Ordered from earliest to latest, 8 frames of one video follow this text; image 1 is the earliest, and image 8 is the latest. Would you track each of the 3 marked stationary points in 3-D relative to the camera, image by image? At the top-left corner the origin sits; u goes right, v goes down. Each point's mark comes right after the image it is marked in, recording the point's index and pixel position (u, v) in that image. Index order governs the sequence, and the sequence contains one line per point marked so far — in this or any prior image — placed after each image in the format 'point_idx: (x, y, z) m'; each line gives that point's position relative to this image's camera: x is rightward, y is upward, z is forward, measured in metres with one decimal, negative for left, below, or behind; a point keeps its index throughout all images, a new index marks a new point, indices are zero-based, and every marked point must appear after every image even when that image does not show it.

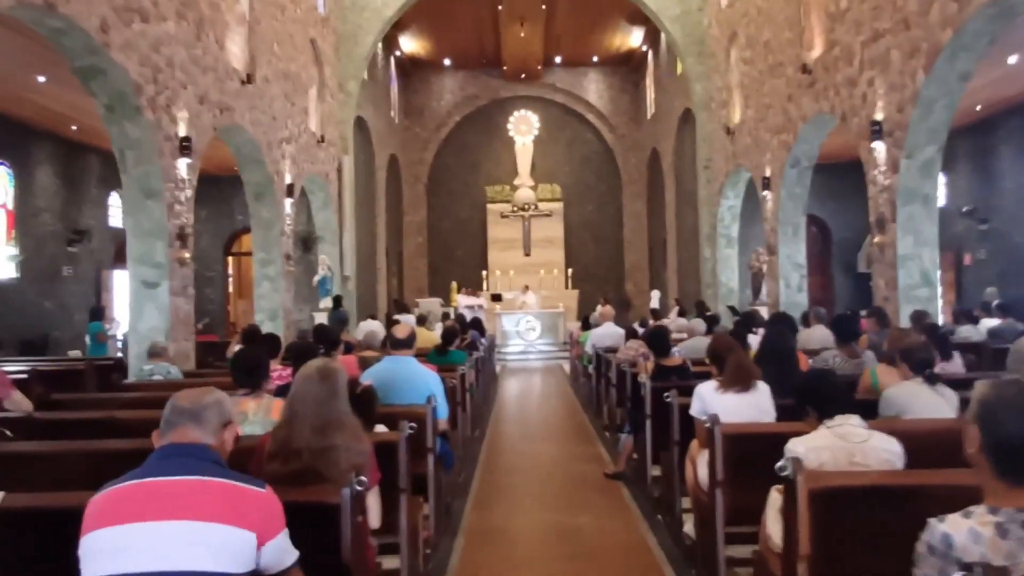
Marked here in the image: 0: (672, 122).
0: (+4.1, +4.3, +19.5) m
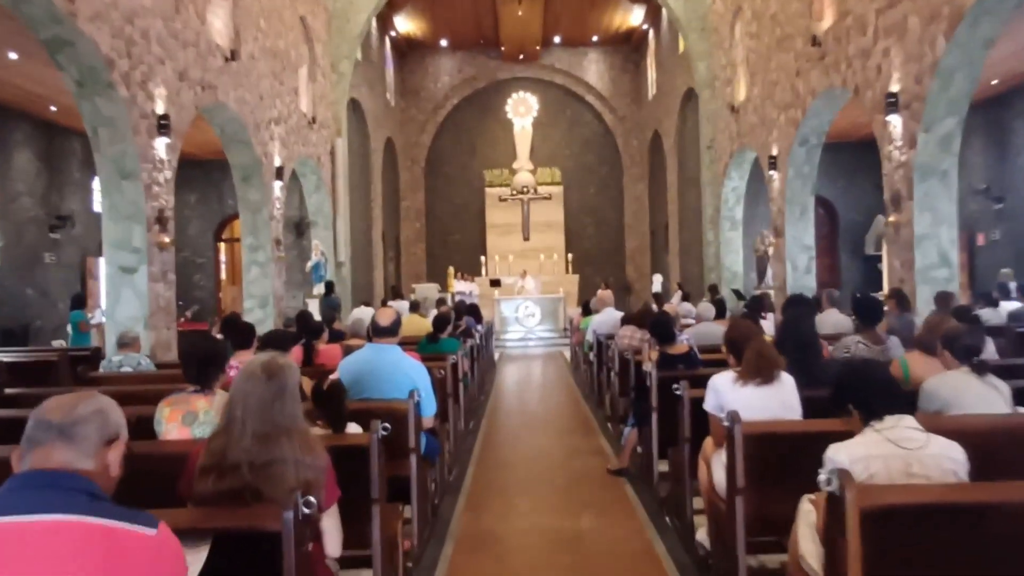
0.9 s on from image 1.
0: (+4.1, +4.7, +19.0) m
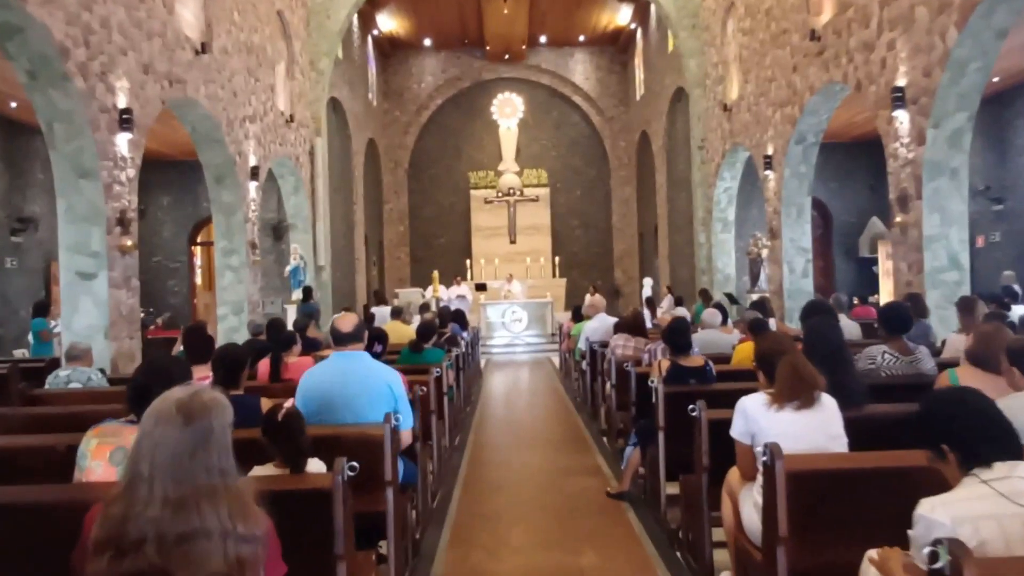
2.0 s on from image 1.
0: (+3.7, +4.6, +18.6) m
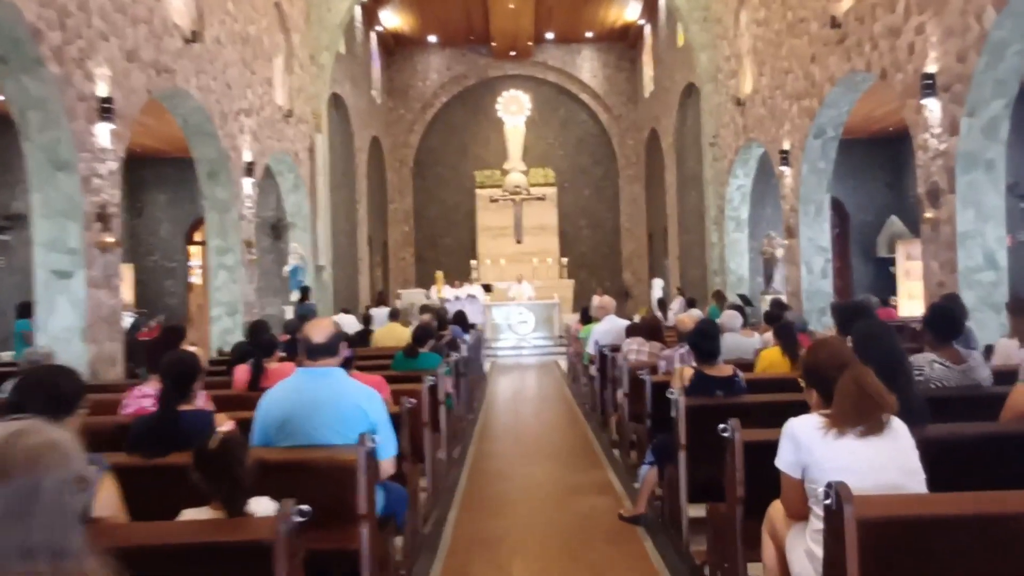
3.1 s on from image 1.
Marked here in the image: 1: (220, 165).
0: (+3.9, +4.5, +18.1) m
1: (-4.3, +1.8, +11.0) m
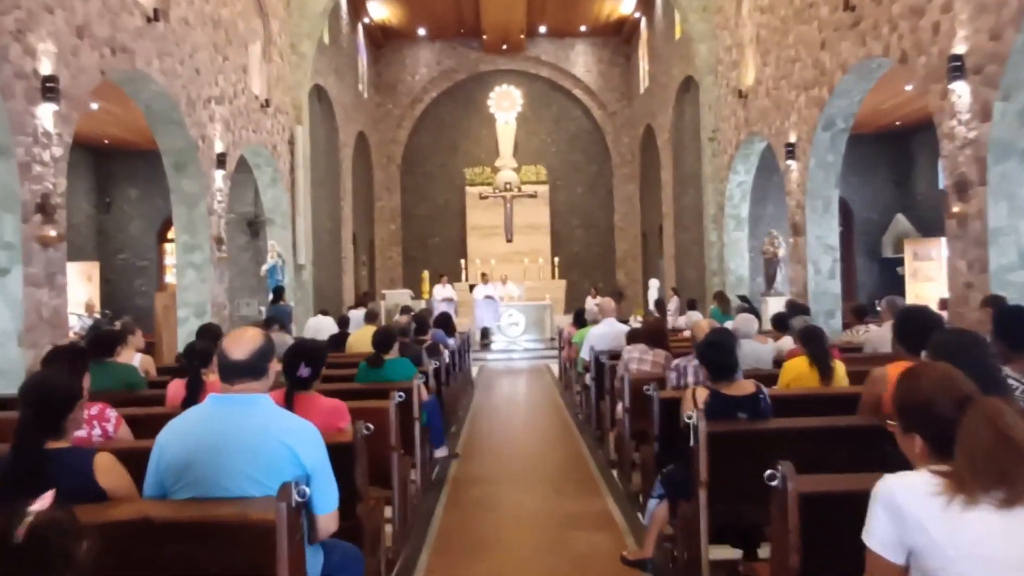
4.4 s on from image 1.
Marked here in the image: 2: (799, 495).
0: (+3.7, +4.5, +17.4) m
1: (-4.4, +1.8, +10.3) m
2: (+0.8, -0.6, +2.1) m
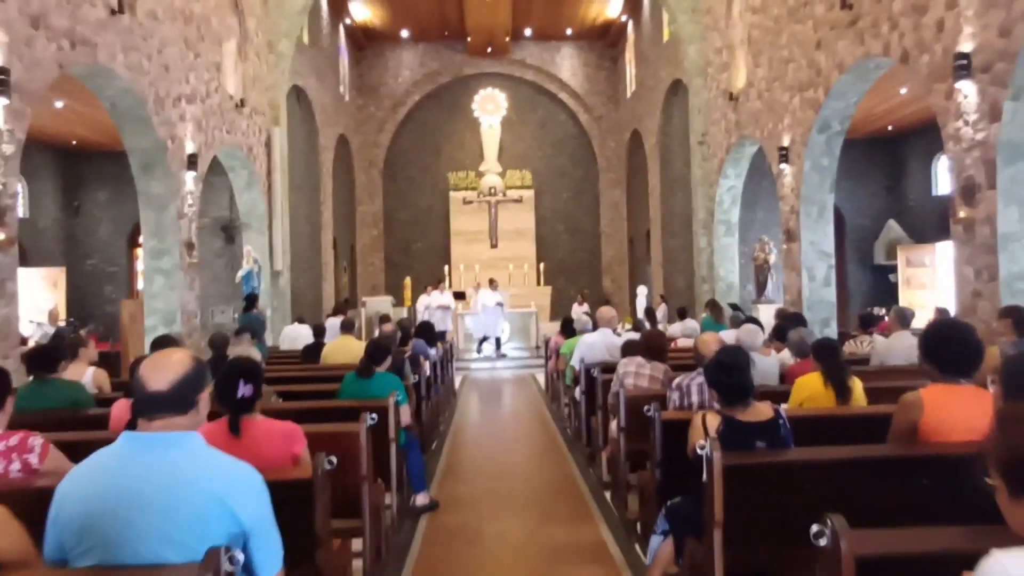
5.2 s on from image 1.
0: (+3.3, +4.4, +17.1) m
1: (-4.6, +1.7, +9.8) m
2: (+0.8, -0.6, +1.7) m
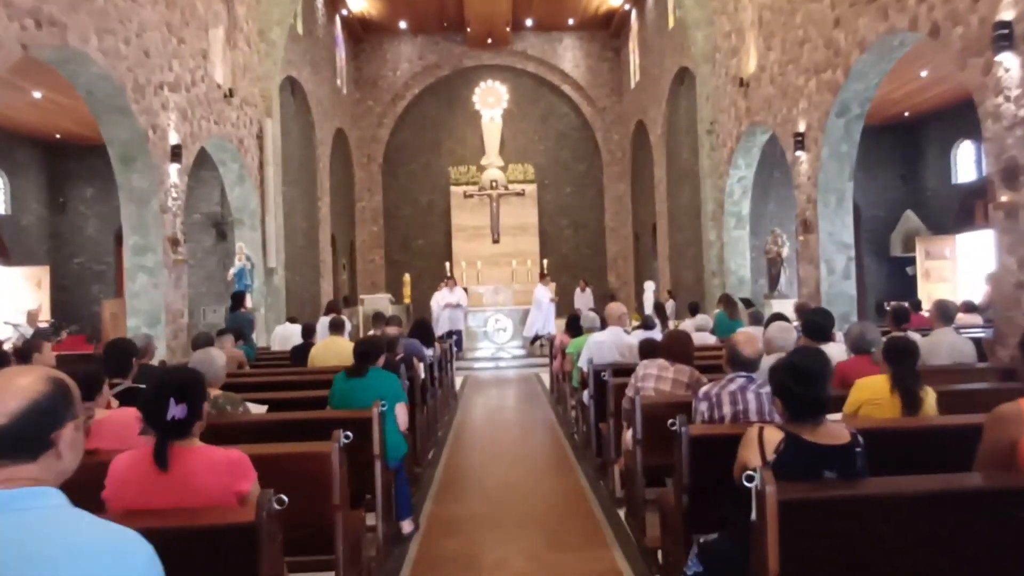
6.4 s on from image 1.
0: (+3.4, +4.5, +16.6) m
1: (-4.6, +1.7, +9.2) m
2: (+0.8, -0.6, +1.2) m
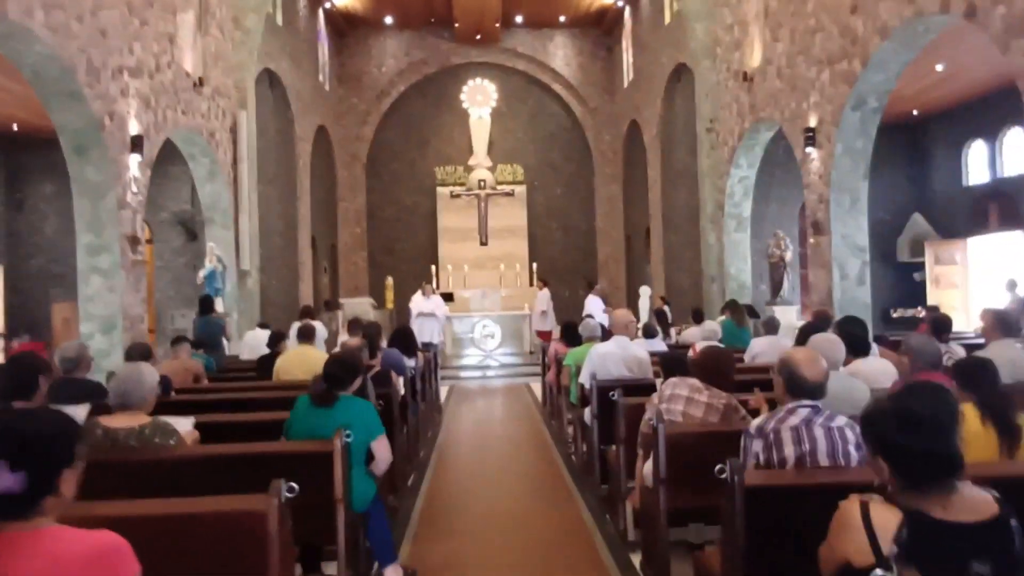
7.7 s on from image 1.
0: (+3.1, +4.4, +15.9) m
1: (-4.7, +1.7, +8.4) m
2: (+0.8, -0.6, +0.5) m
